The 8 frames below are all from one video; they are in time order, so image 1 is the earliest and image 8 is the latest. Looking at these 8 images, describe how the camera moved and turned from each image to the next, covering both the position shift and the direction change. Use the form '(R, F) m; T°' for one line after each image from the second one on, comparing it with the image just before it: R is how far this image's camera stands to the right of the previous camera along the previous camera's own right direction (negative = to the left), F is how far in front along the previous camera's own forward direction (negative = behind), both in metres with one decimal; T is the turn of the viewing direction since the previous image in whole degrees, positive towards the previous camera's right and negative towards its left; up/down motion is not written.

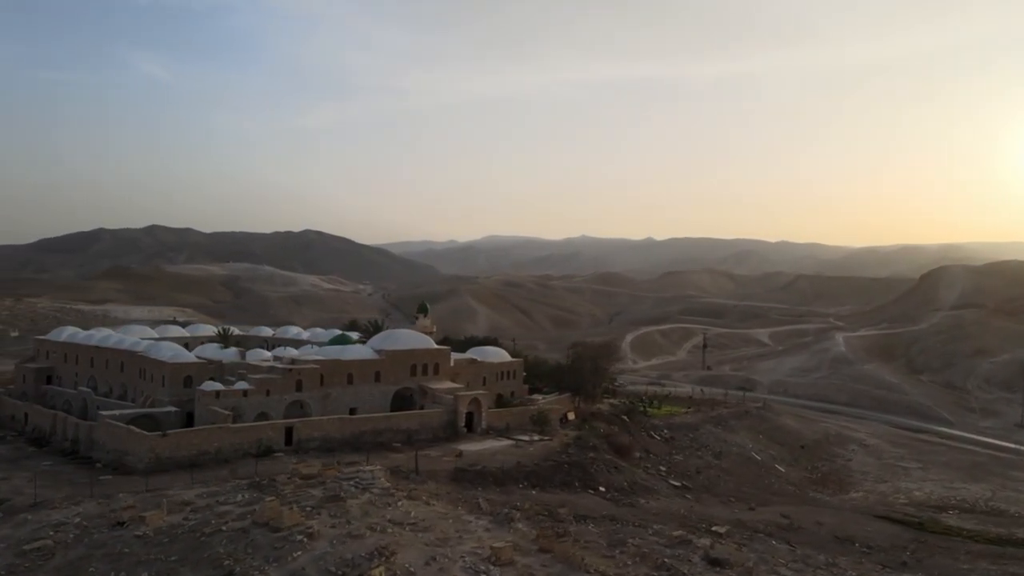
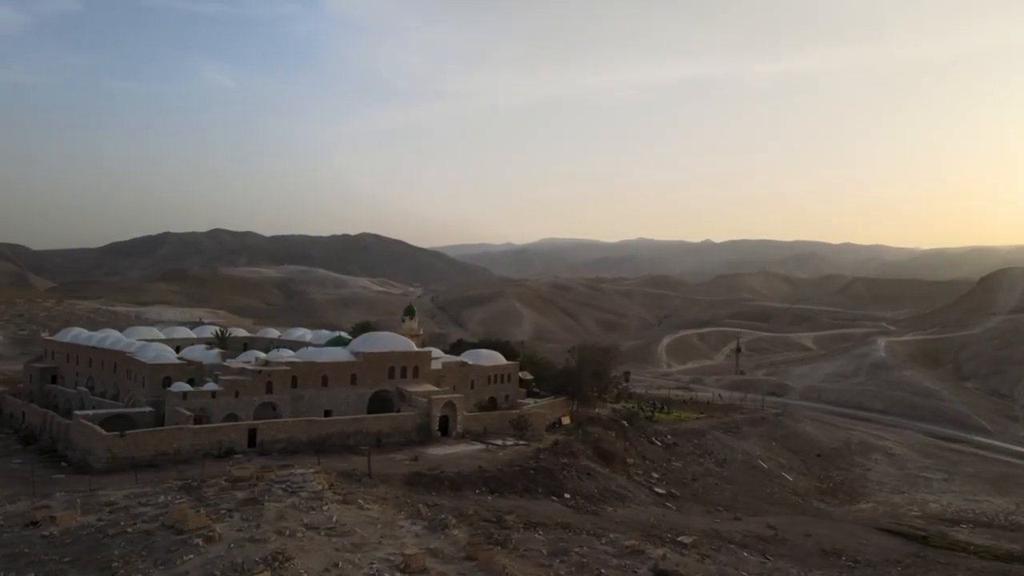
(+2.3, +0.4) m; -4°
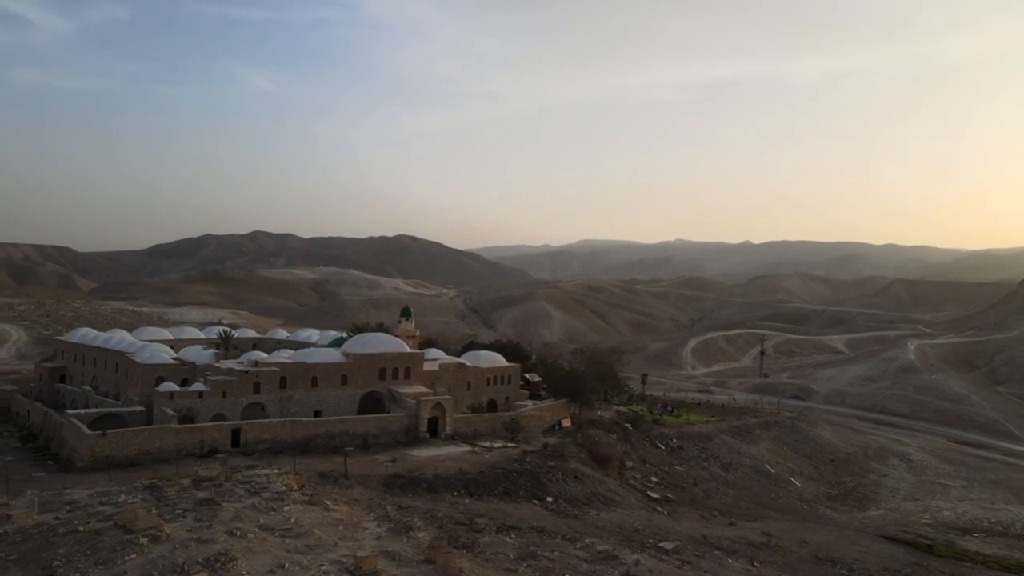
(+1.3, +0.2) m; -2°
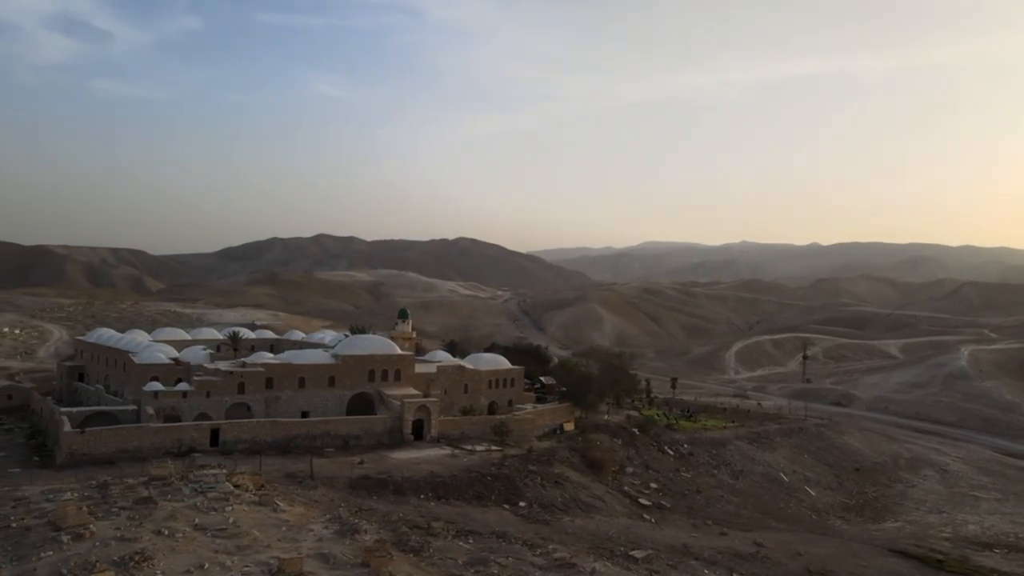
(+2.1, +0.3) m; -4°
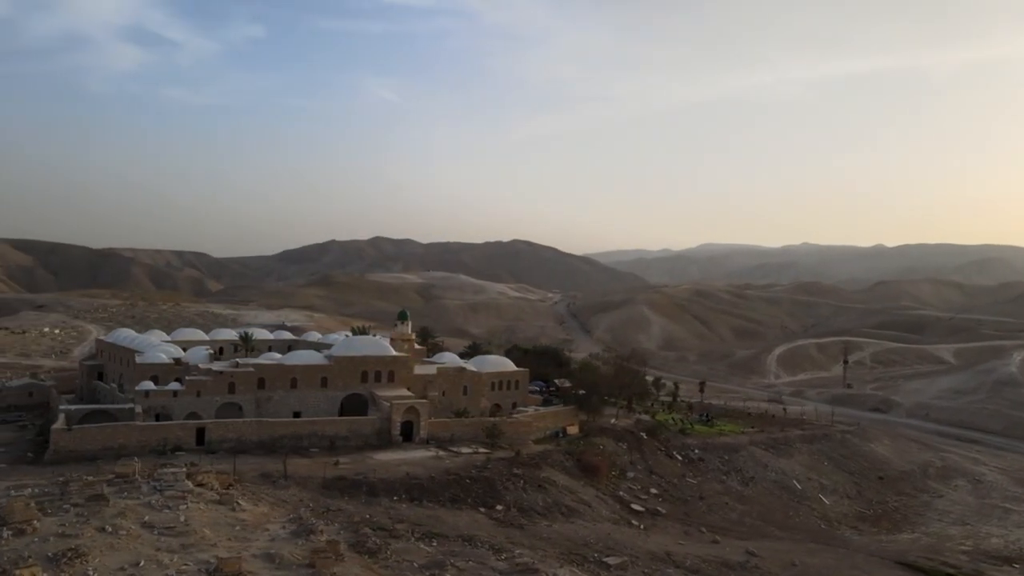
(+1.9, +0.2) m; -4°
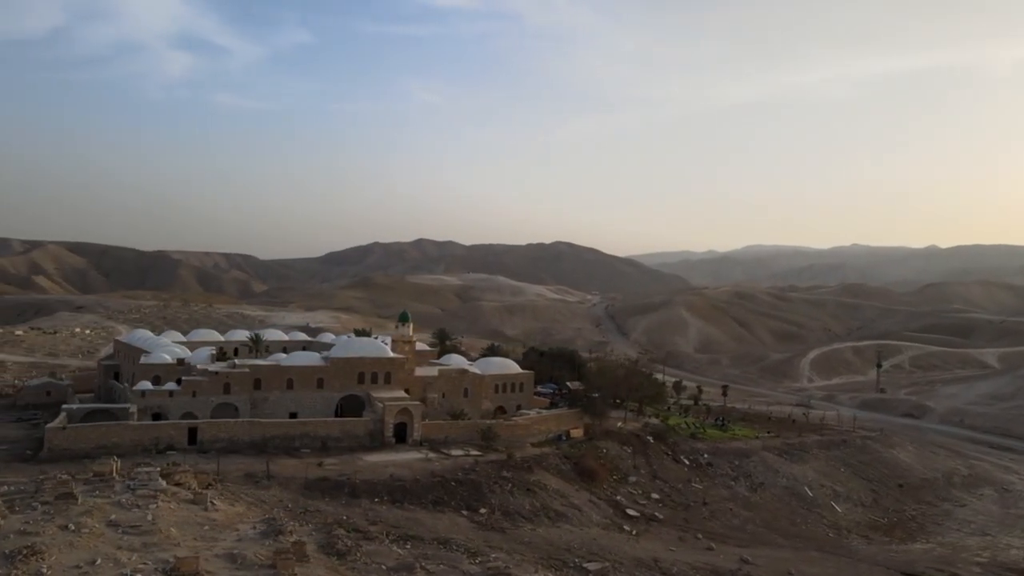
(+1.4, +0.2) m; -3°
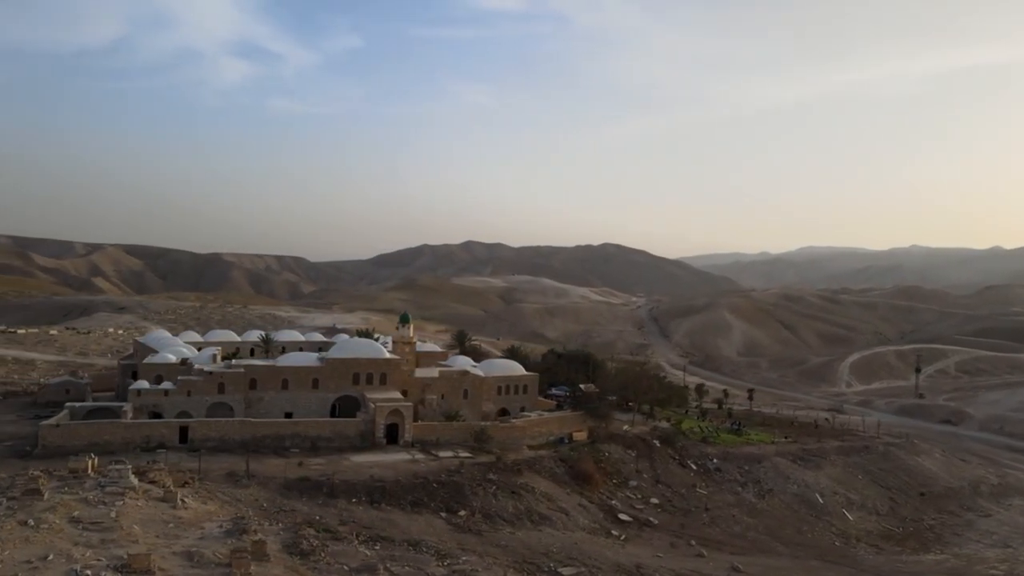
(+1.6, +0.2) m; -3°
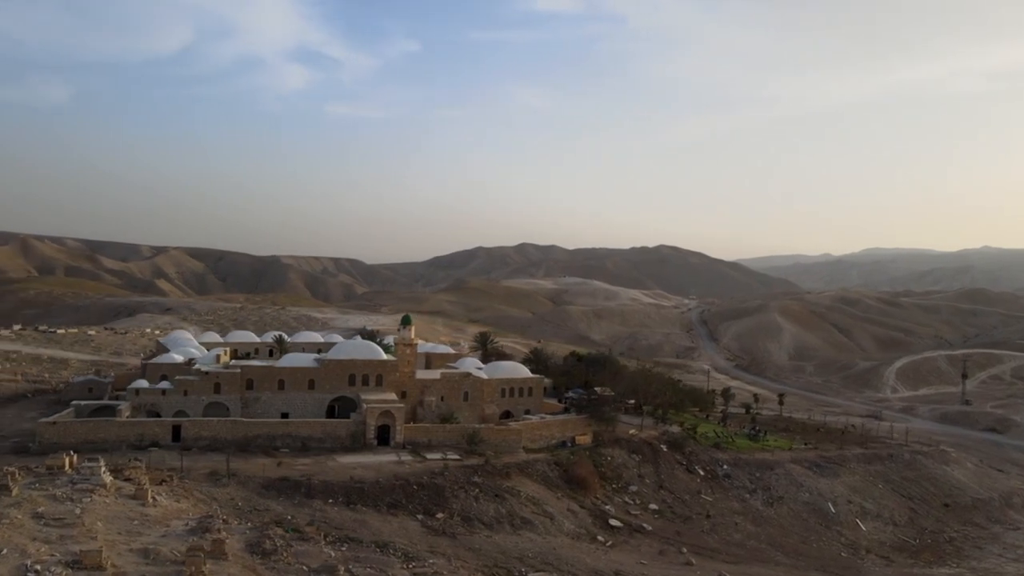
(+1.8, +0.2) m; -4°
